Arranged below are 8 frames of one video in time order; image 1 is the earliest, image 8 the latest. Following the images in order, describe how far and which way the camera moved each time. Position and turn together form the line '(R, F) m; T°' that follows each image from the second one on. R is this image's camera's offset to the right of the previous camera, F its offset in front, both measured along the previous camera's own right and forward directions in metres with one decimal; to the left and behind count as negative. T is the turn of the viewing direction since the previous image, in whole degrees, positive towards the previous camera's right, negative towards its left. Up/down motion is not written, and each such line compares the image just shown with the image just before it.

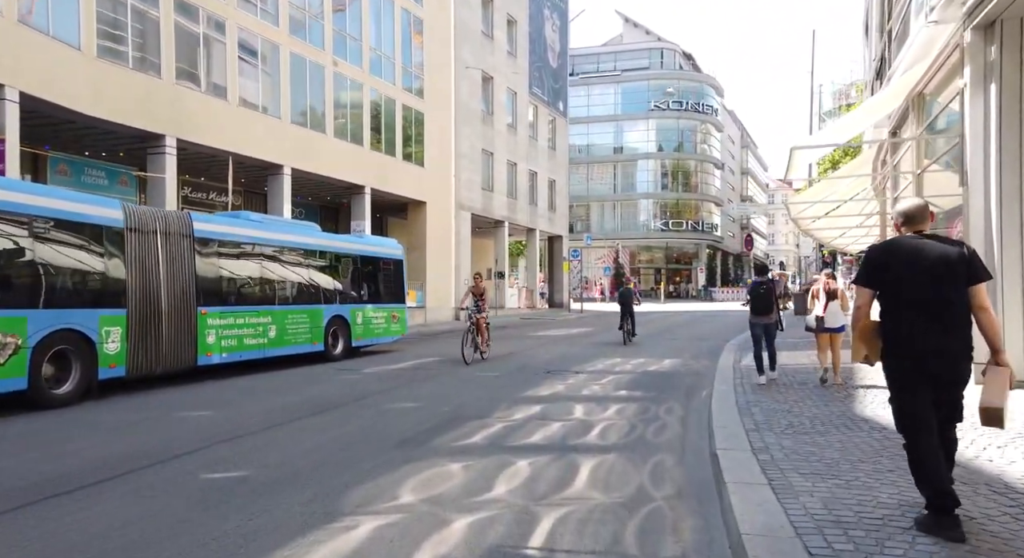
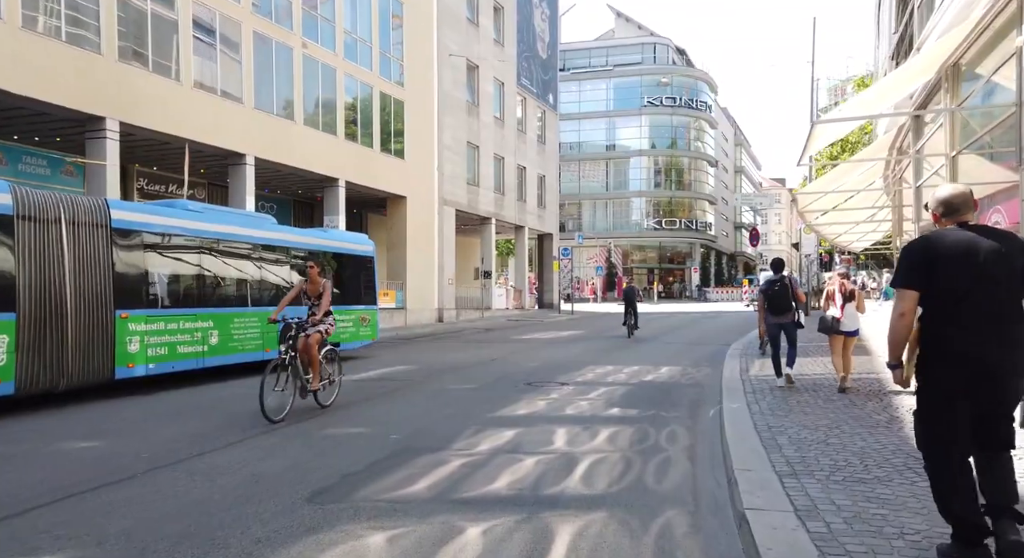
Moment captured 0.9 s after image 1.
(+0.2, +1.7) m; 0°
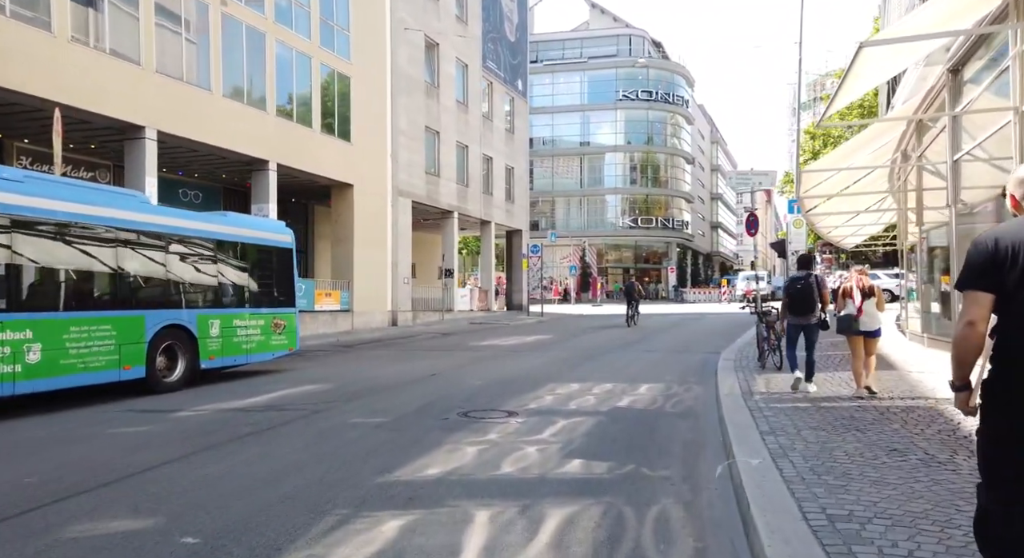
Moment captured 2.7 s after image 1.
(+0.5, +3.0) m; +2°
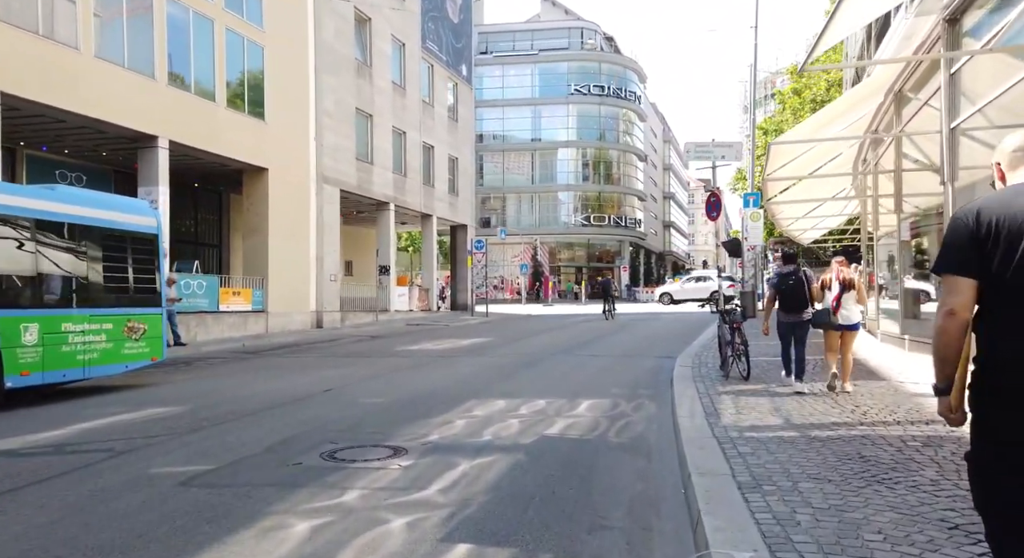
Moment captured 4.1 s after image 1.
(+0.5, +2.4) m; +3°
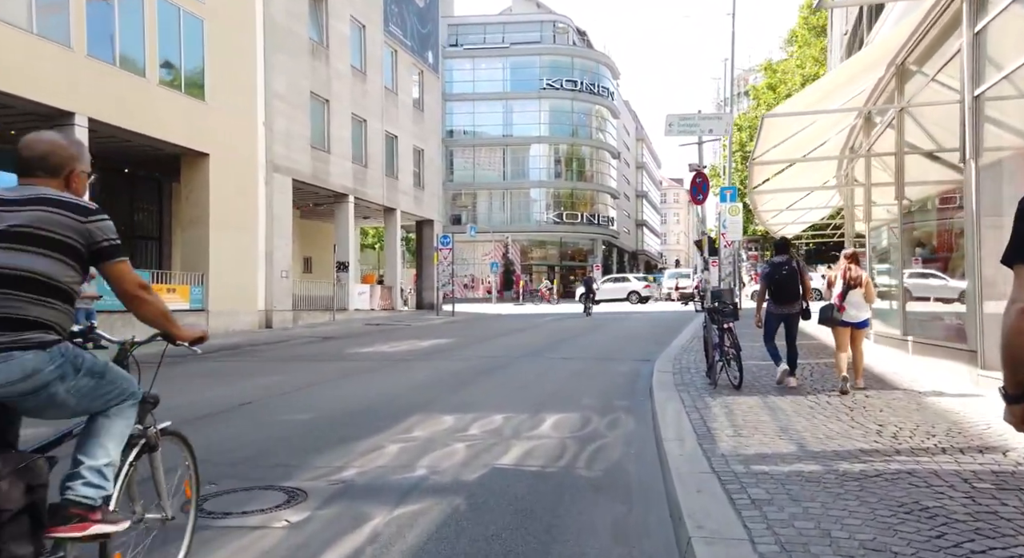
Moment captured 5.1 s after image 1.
(+0.2, +1.7) m; +2°
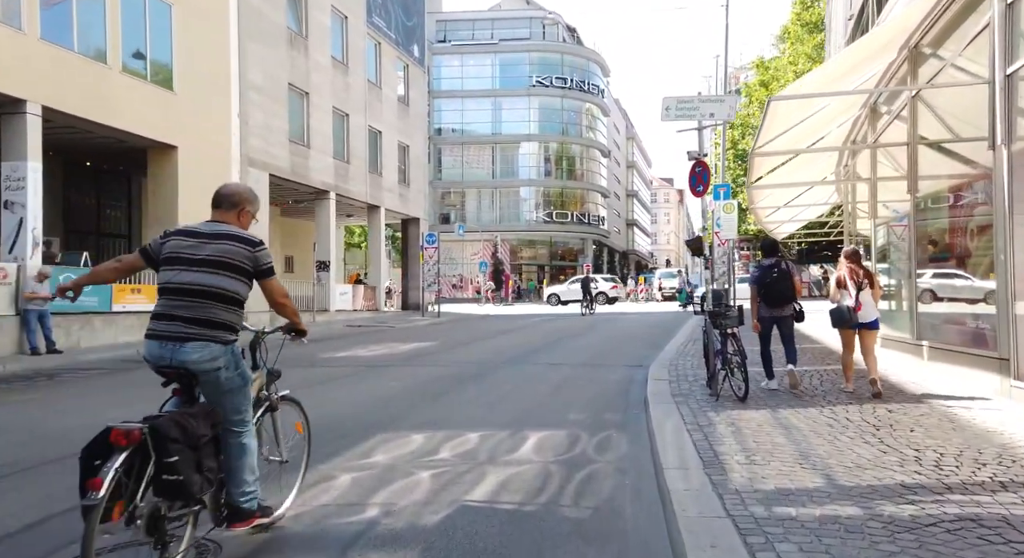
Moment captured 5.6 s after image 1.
(+0.1, +1.0) m; +1°
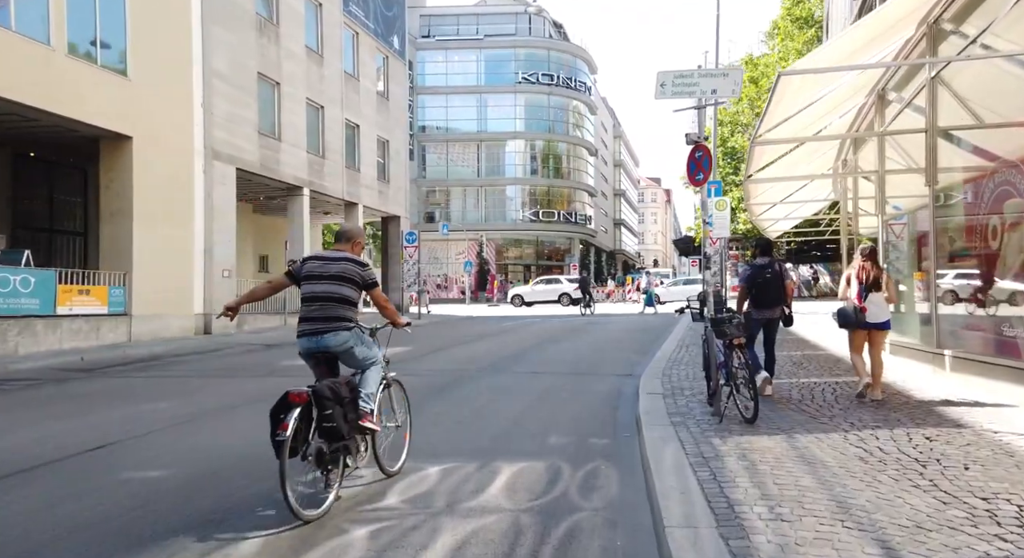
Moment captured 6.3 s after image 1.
(+0.1, +1.3) m; +1°
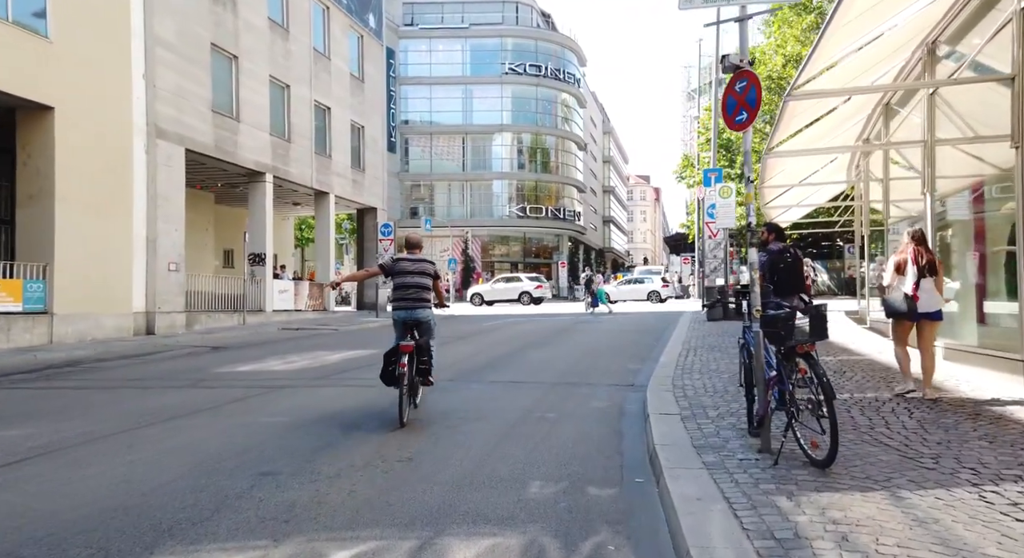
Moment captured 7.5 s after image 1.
(+0.1, +2.4) m; +1°
